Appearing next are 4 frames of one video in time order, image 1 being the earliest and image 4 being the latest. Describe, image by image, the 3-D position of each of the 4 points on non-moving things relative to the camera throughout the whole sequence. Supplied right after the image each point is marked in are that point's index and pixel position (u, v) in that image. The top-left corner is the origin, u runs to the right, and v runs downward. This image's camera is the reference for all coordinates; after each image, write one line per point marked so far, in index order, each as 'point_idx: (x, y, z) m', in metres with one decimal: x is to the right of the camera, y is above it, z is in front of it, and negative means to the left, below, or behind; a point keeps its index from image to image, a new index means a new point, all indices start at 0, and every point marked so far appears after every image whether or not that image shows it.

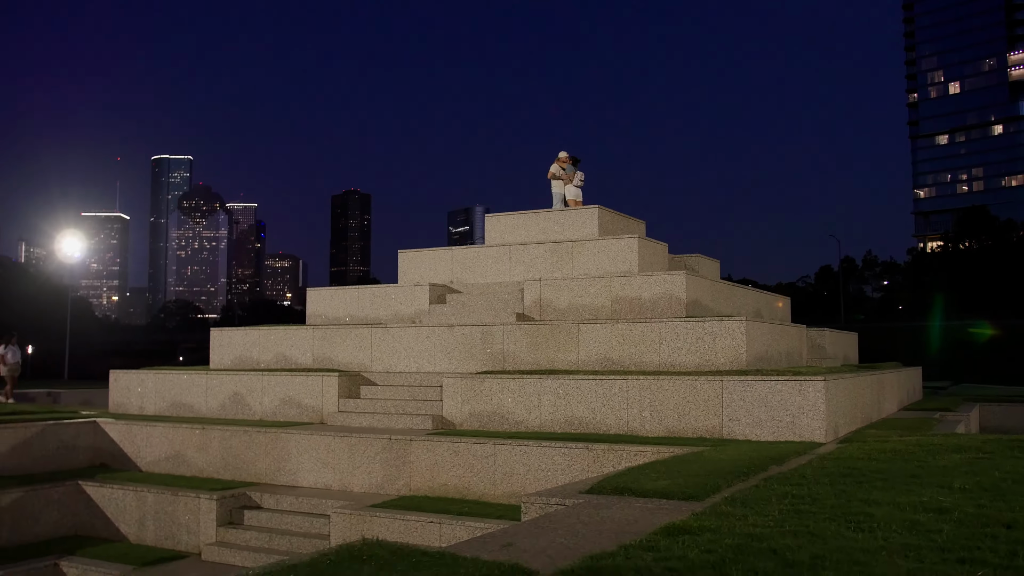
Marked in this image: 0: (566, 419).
0: (+0.9, -2.2, +13.4) m
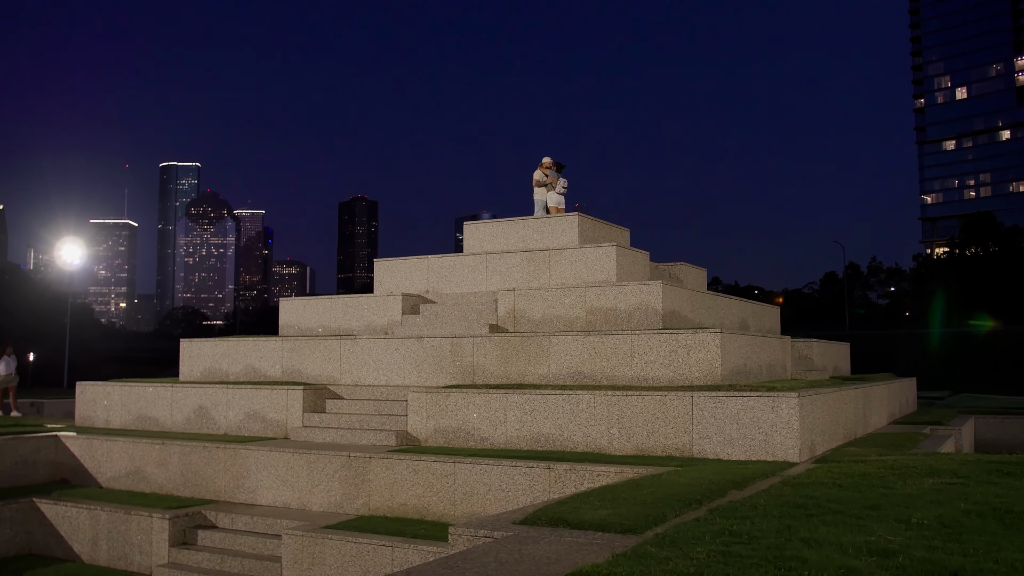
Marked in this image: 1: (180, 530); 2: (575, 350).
0: (+0.3, -2.4, +12.9) m
1: (-5.3, -3.9, +12.4) m
2: (+1.2, -1.1, +14.3) m
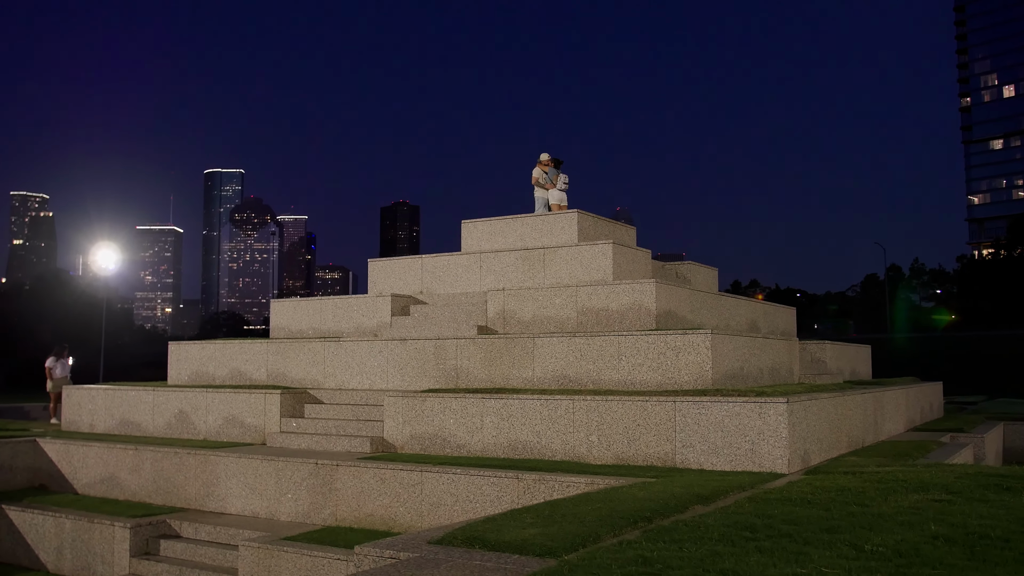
0: (0.0, -2.4, +12.1) m
1: (-5.6, -3.9, +12.0) m
2: (+0.8, -1.1, +13.6) m
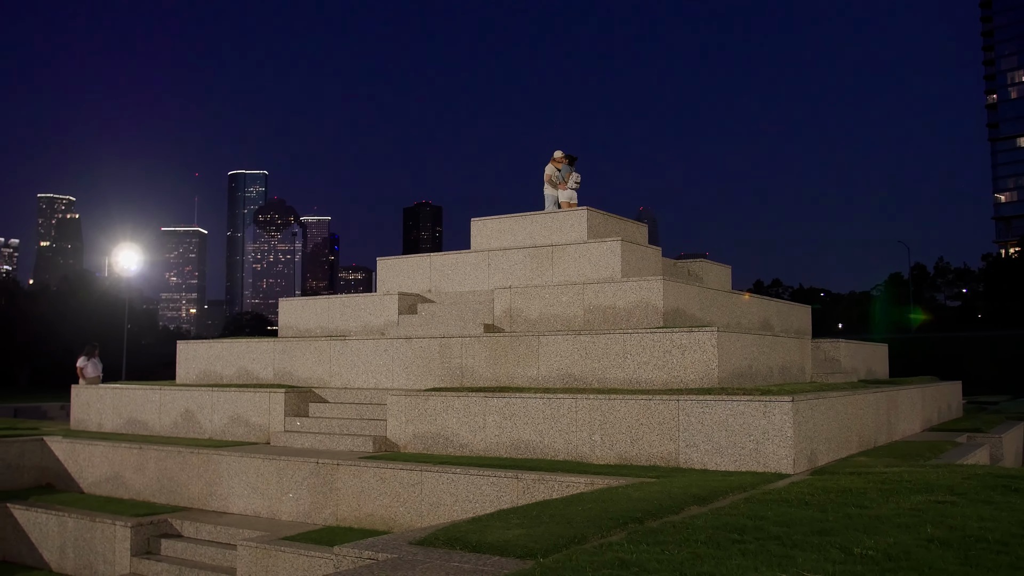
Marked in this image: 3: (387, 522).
0: (0.0, -2.4, +12.0) m
1: (-5.6, -3.8, +12.0) m
2: (+0.9, -1.1, +13.4) m
3: (-1.8, -3.3, +11.1) m
